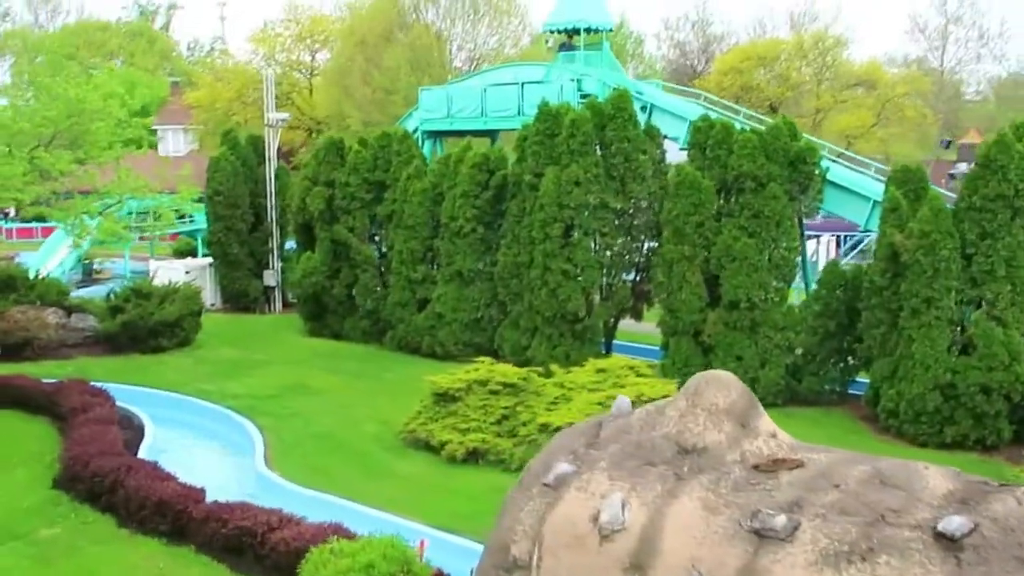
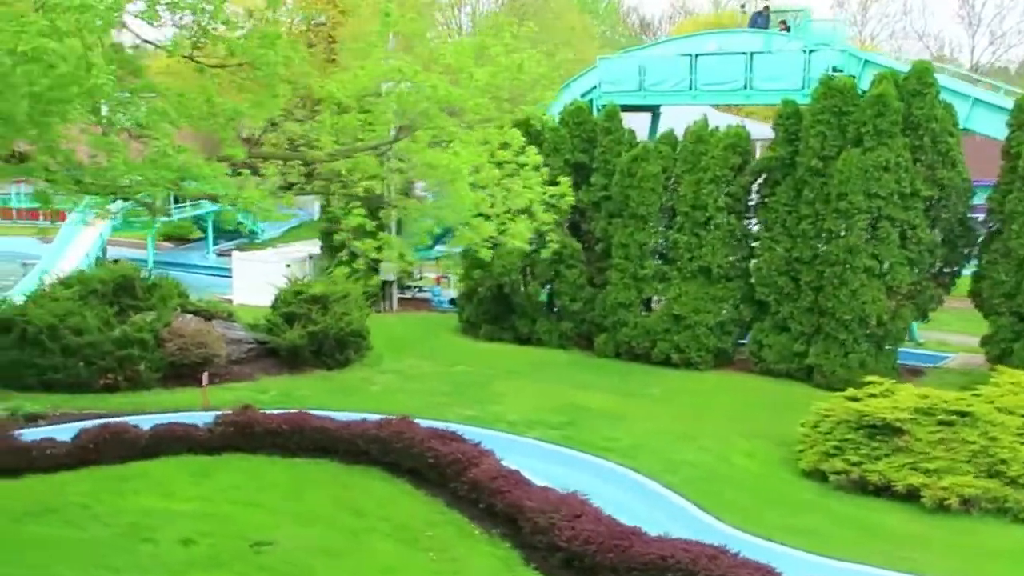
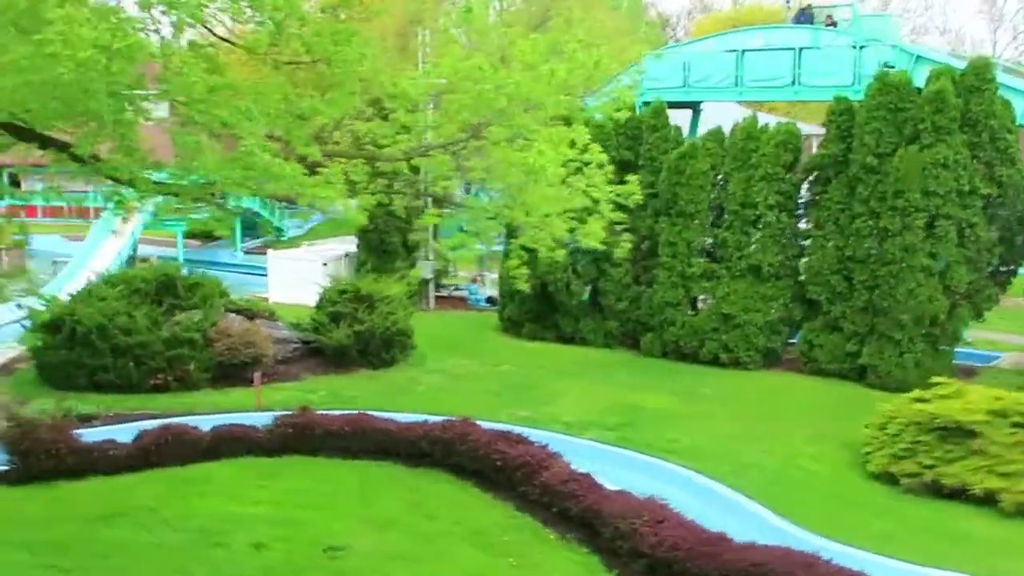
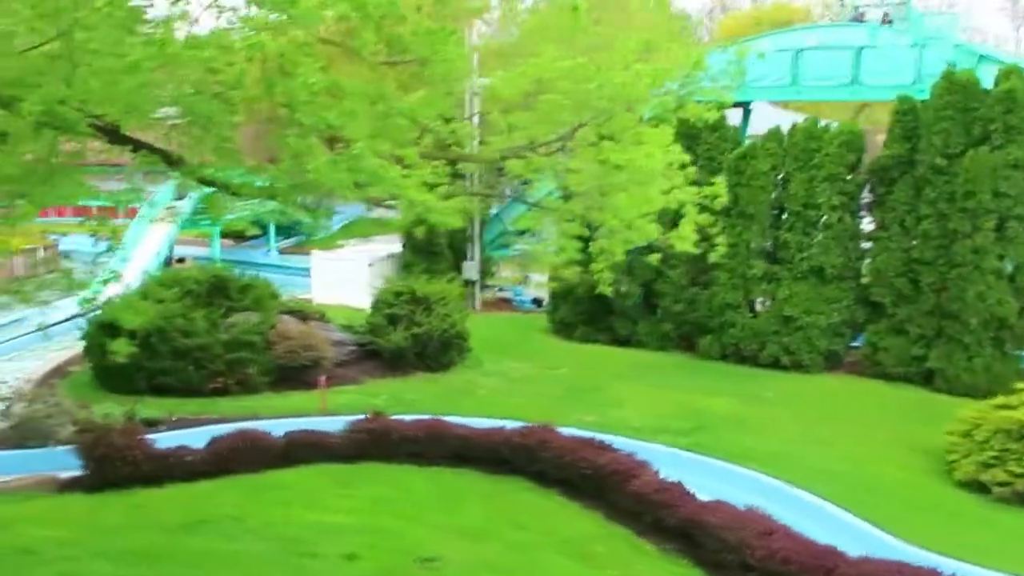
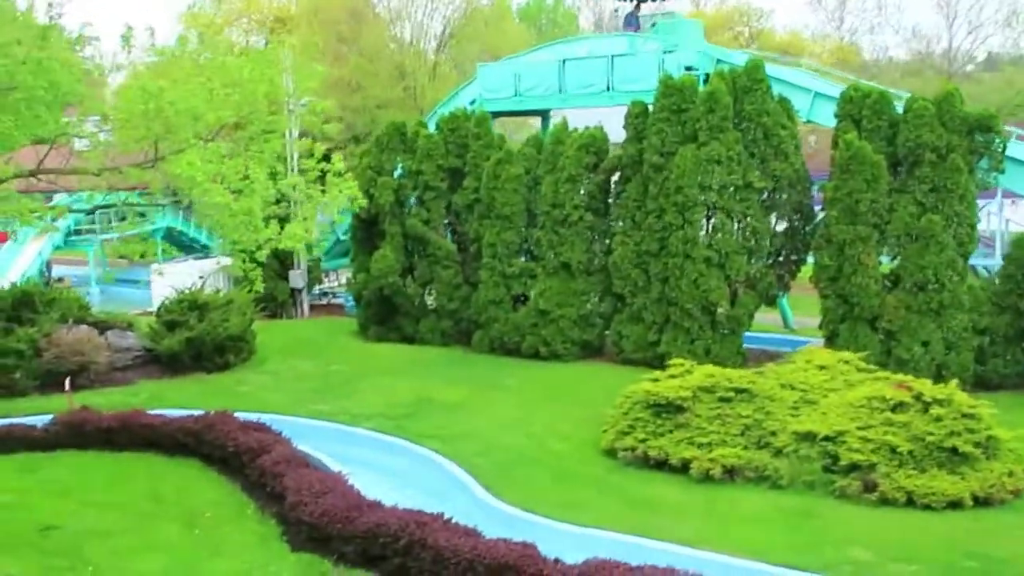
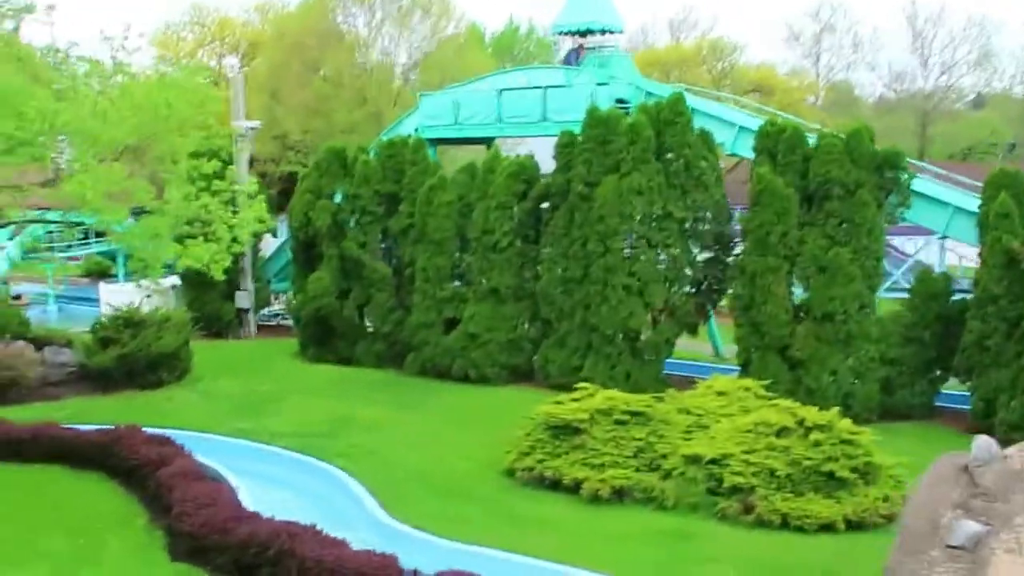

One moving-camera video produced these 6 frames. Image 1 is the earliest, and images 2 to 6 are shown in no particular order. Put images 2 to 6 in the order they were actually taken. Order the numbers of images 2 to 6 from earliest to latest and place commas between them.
6, 5, 2, 3, 4
